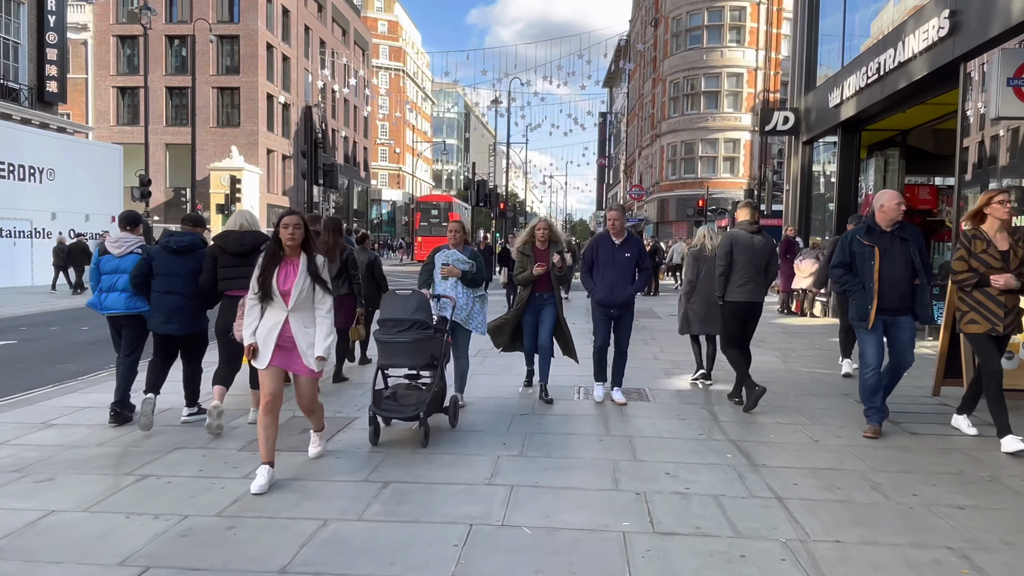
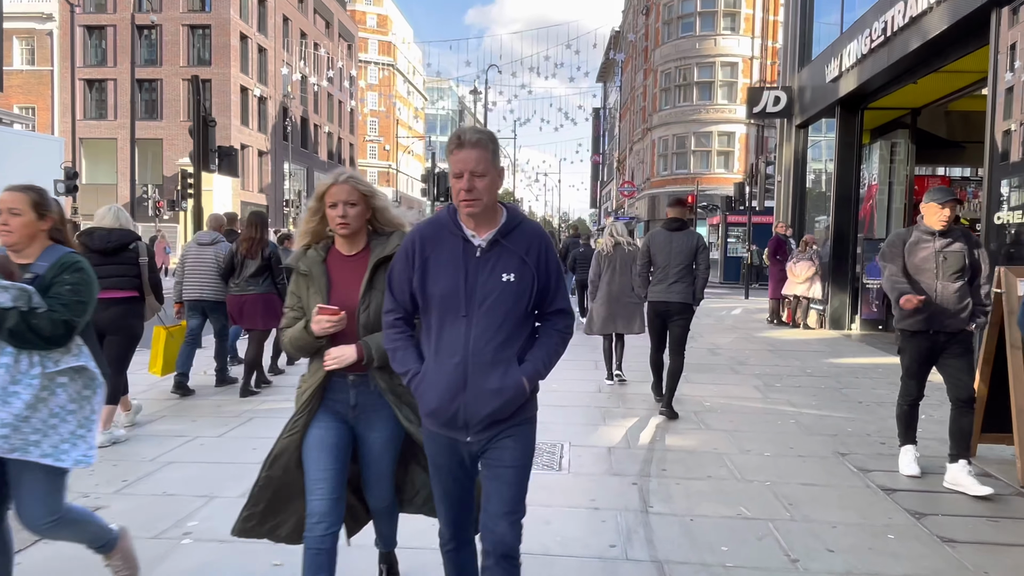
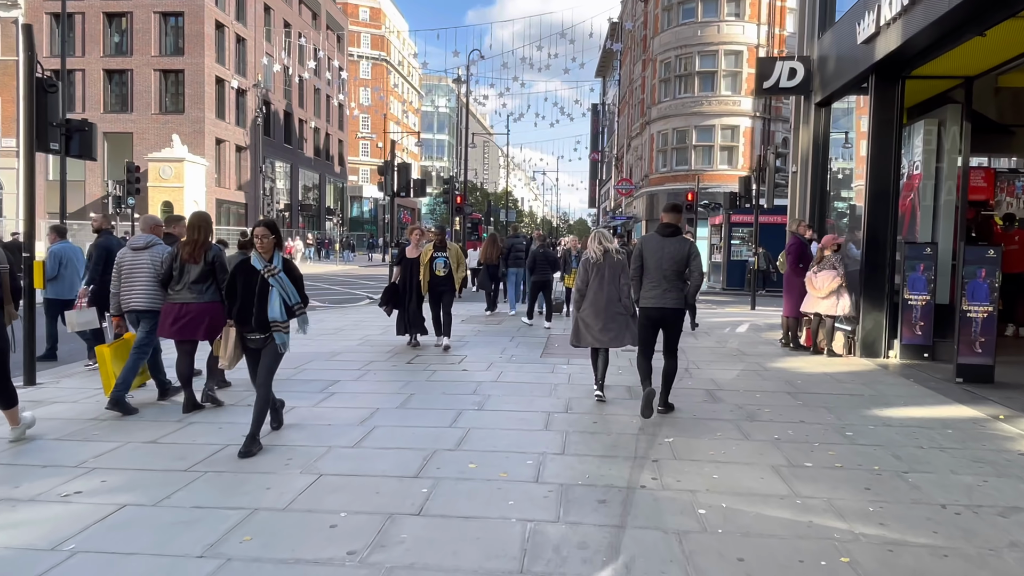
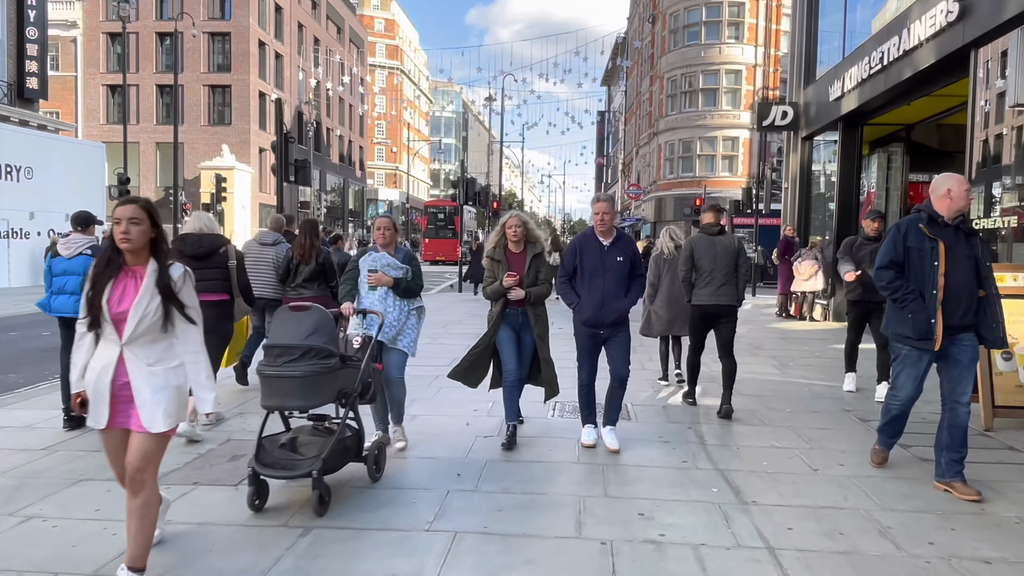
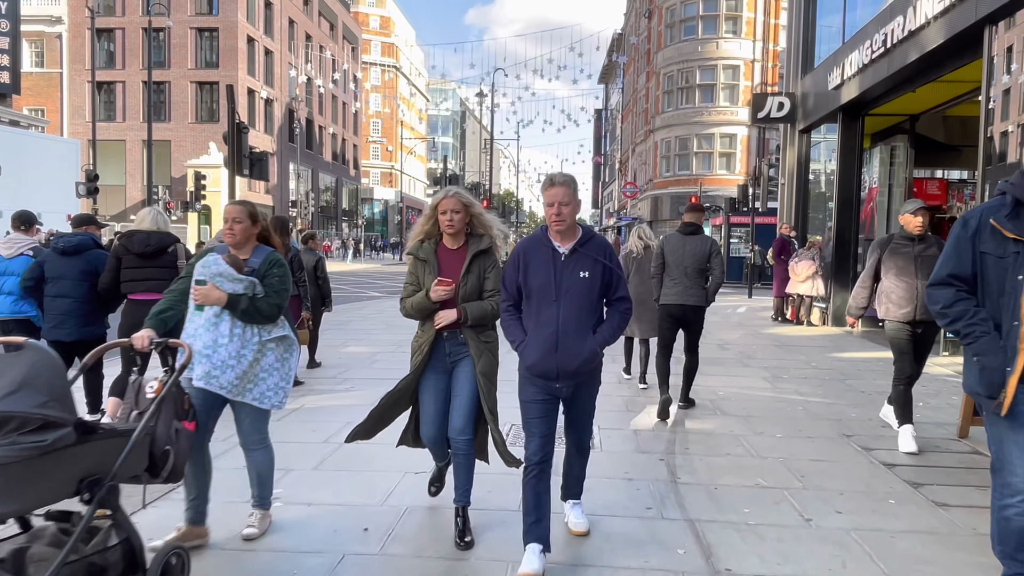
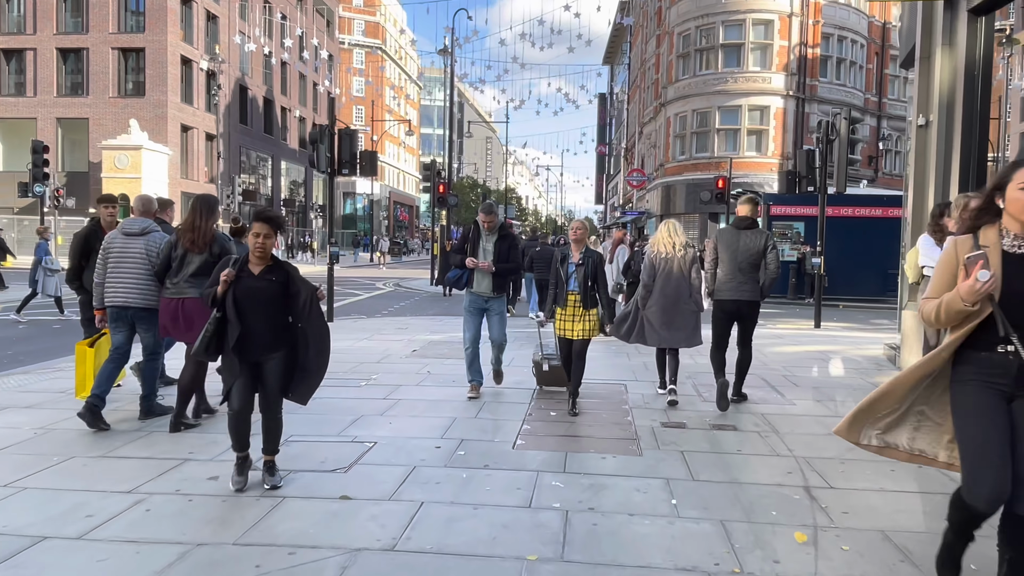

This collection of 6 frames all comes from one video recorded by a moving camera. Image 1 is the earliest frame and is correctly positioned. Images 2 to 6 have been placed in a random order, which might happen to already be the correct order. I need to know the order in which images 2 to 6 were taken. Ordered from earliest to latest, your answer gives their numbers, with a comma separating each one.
4, 5, 2, 3, 6
